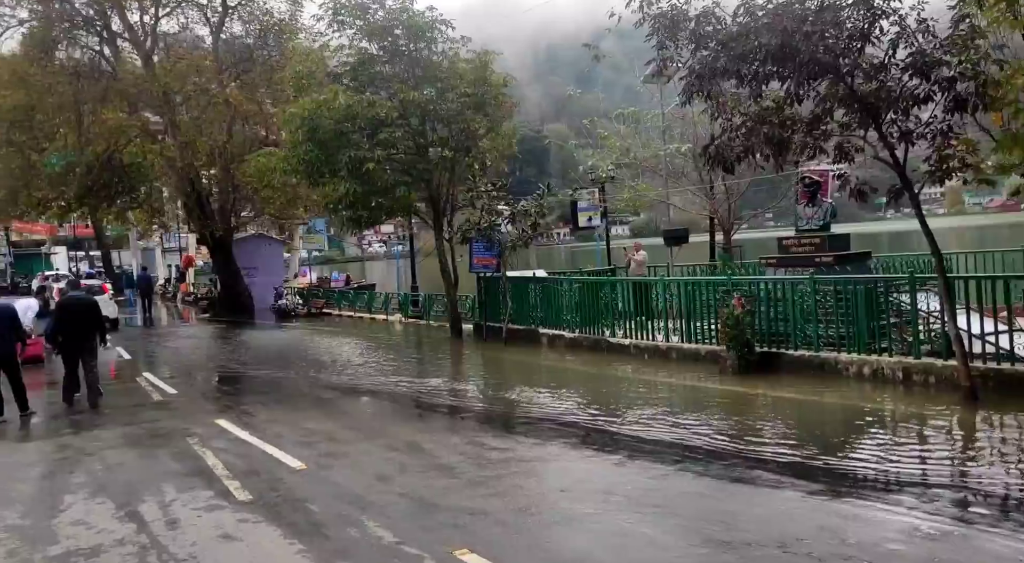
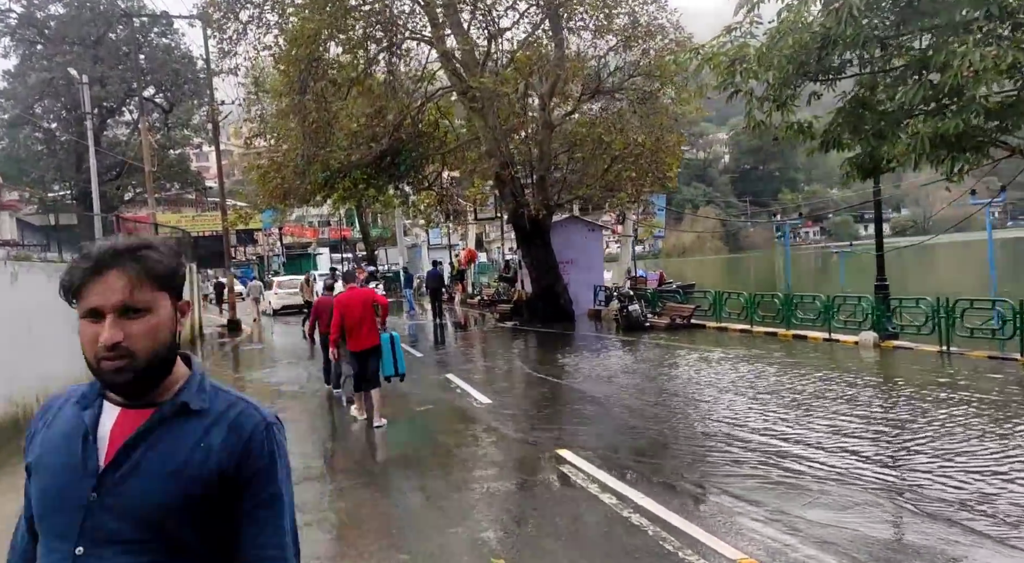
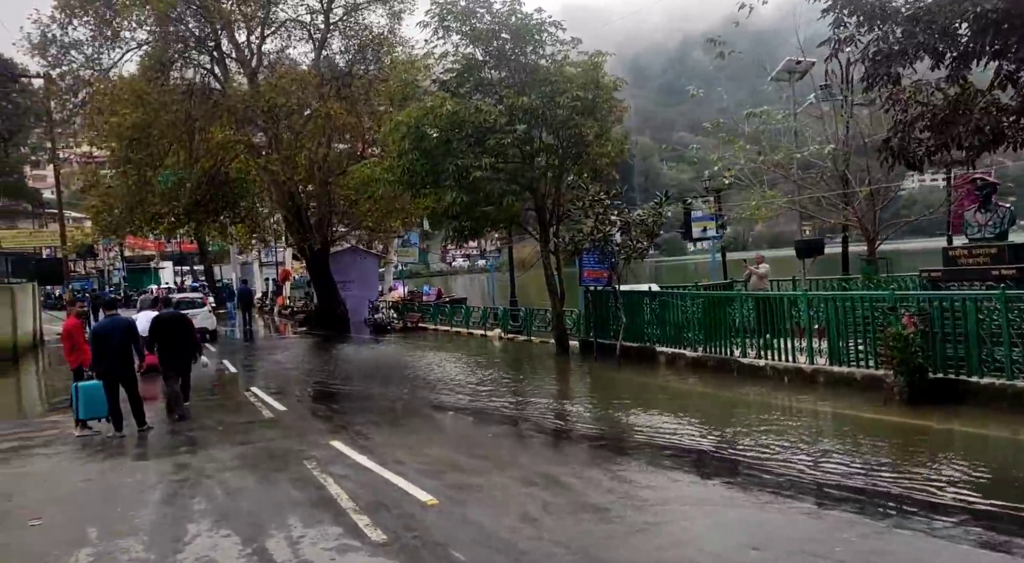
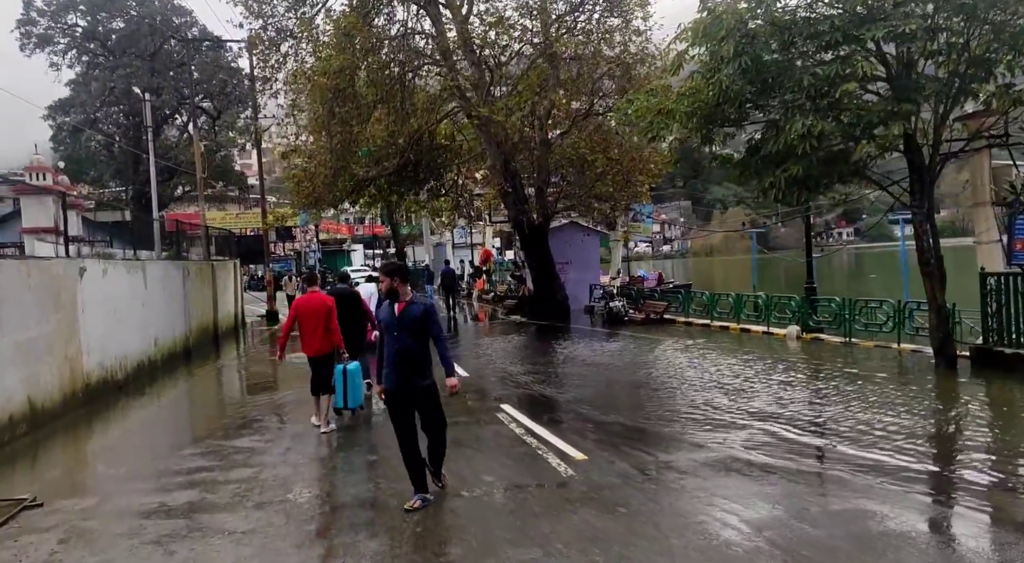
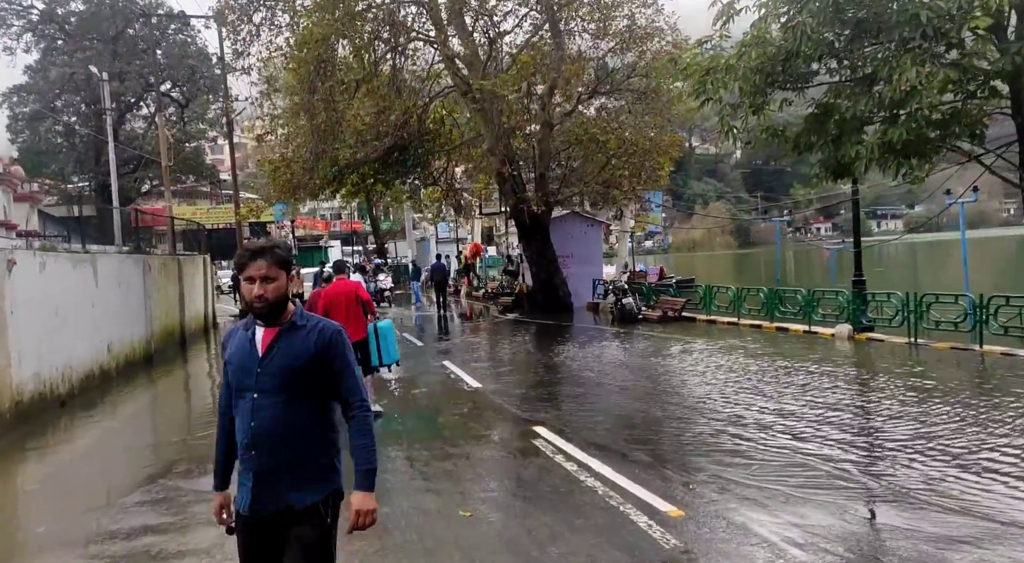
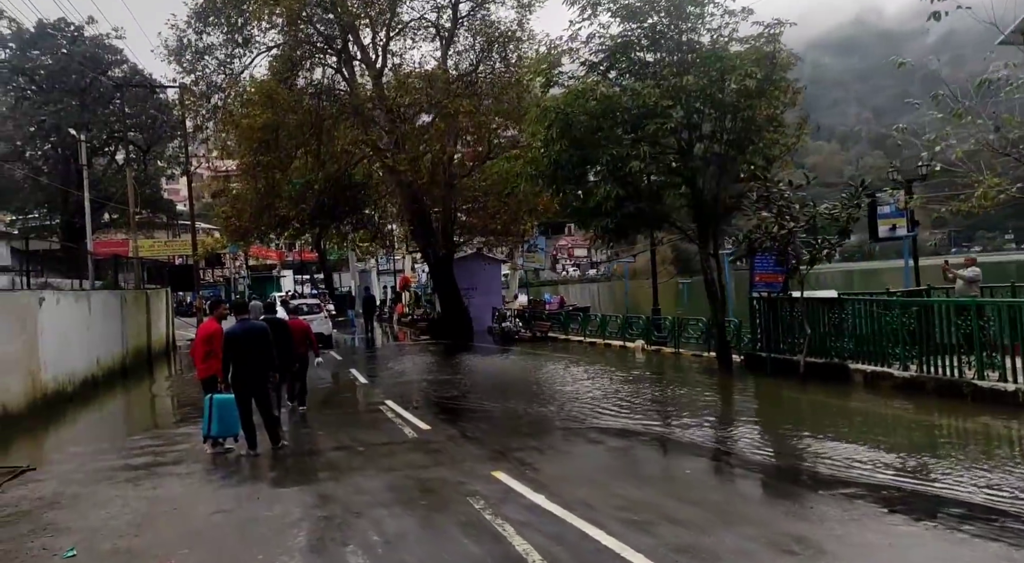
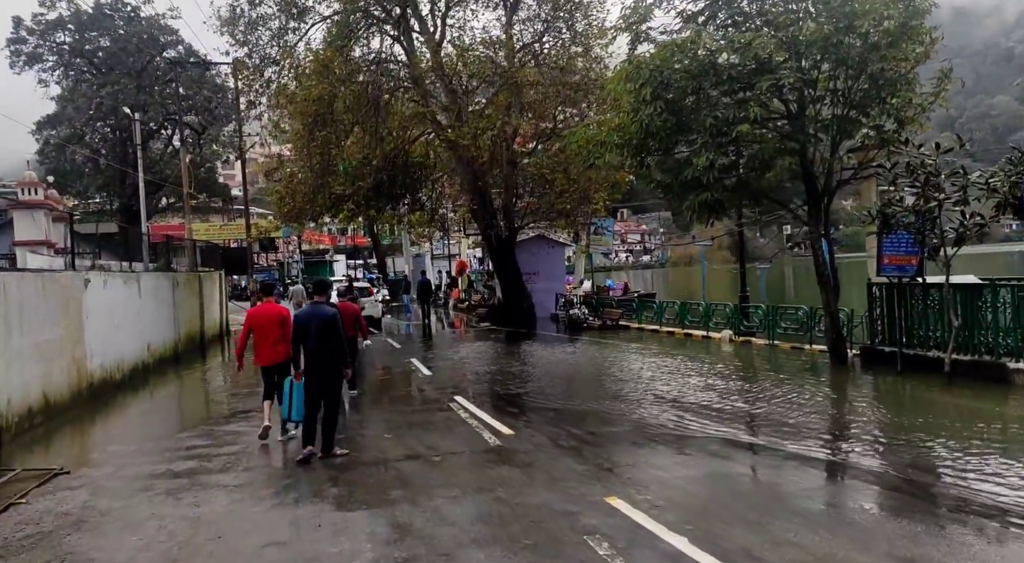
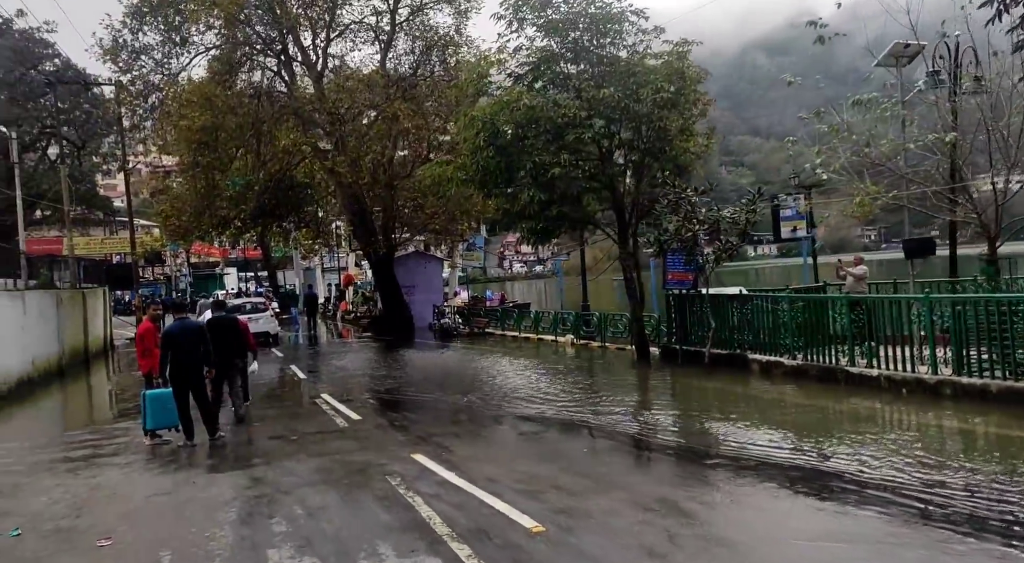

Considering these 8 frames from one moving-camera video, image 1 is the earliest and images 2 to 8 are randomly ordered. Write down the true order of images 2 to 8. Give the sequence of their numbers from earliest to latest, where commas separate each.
3, 8, 6, 7, 4, 5, 2
